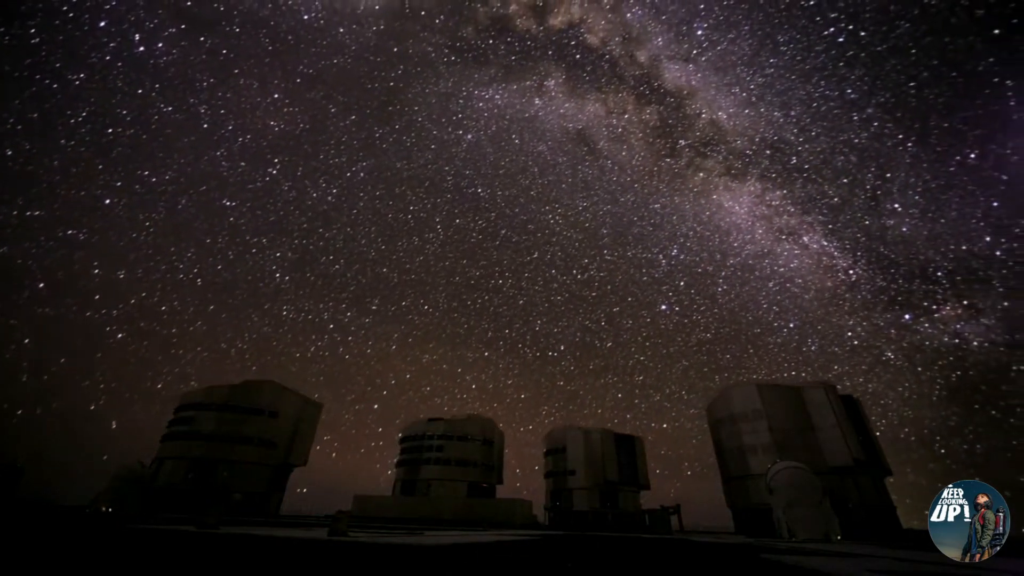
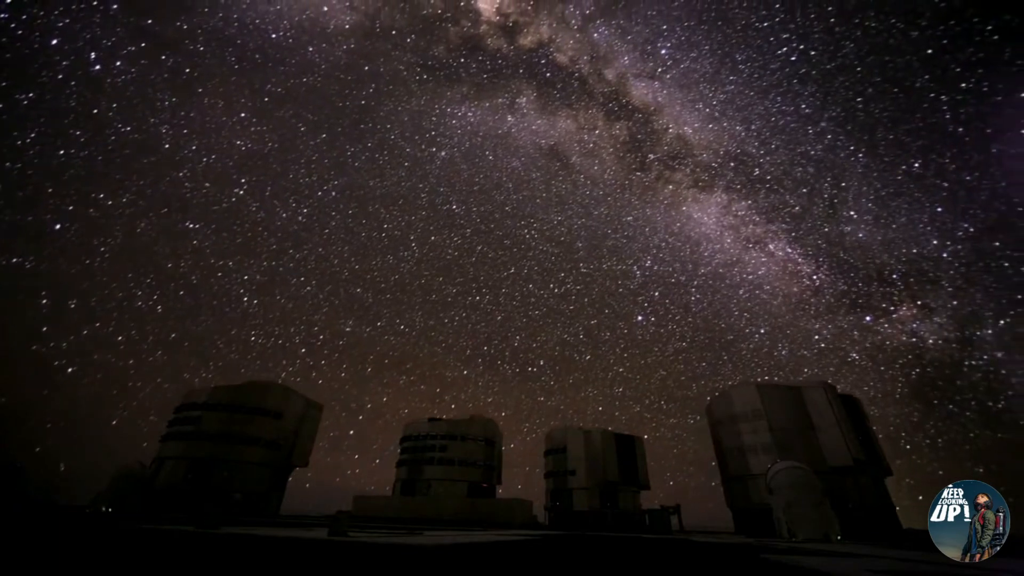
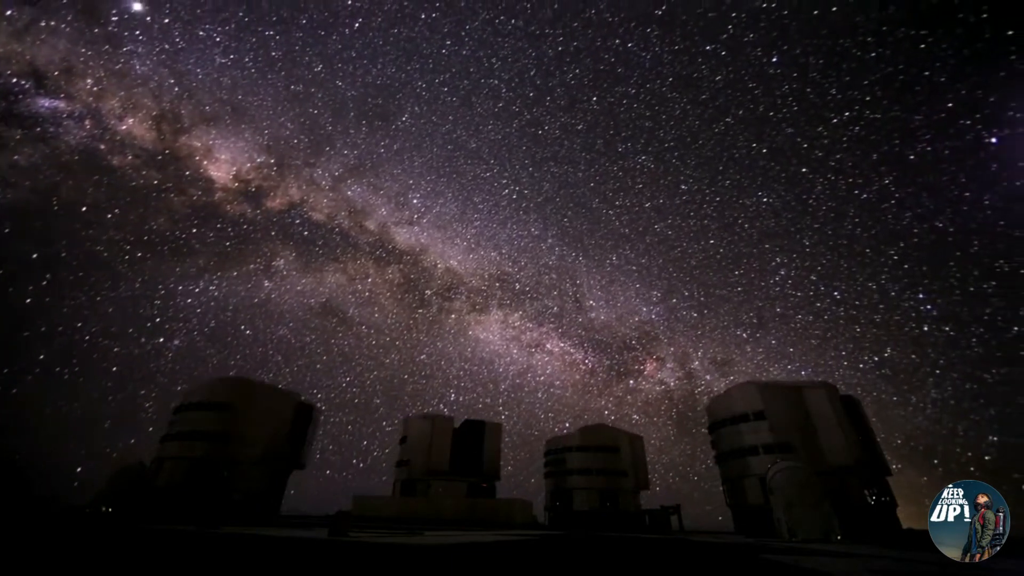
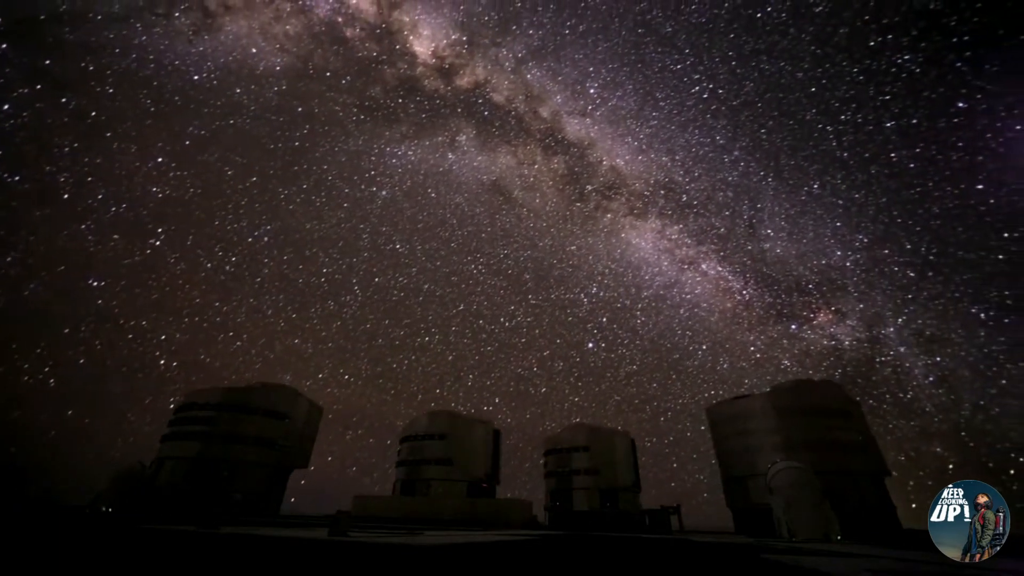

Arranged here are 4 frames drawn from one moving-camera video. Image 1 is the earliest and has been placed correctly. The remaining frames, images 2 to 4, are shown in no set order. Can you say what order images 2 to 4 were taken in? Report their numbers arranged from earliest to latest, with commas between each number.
2, 4, 3
